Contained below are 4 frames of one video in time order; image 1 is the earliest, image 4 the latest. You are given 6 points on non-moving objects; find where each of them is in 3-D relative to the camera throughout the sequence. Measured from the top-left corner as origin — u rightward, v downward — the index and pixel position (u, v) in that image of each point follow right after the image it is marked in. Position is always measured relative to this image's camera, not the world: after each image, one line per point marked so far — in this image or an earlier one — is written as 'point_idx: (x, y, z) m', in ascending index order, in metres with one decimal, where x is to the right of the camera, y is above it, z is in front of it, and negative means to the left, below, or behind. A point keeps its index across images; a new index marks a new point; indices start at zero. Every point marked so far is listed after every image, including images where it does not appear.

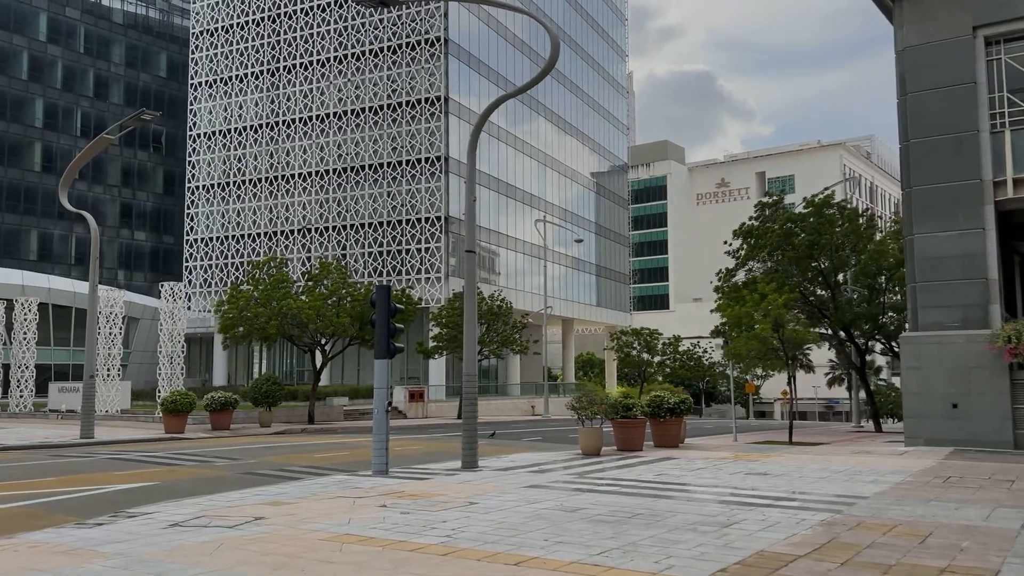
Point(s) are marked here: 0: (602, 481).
0: (+1.6, -3.4, +15.4) m
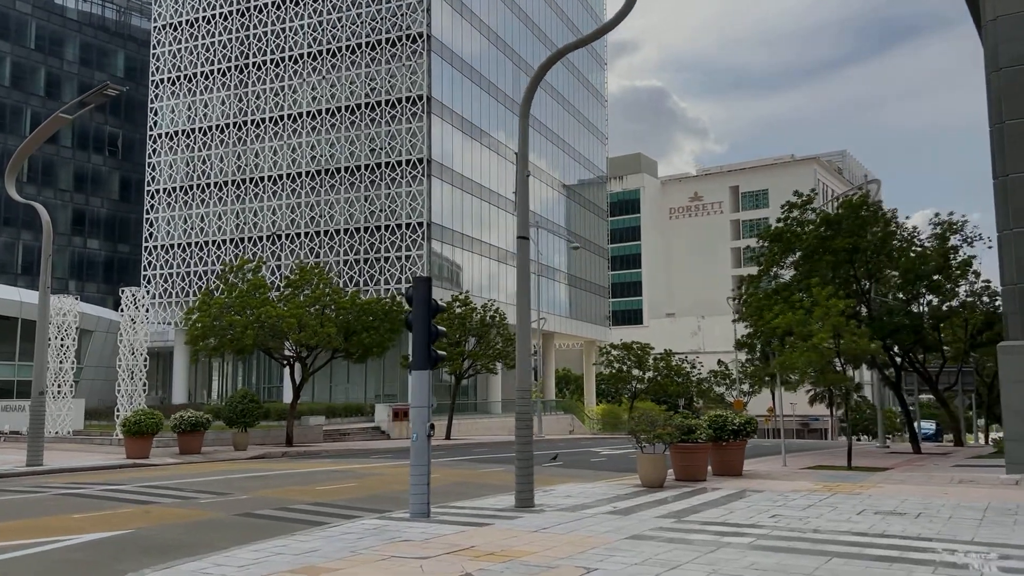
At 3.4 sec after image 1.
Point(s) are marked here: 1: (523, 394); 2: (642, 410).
0: (+2.8, -3.2, +12.0) m
1: (+0.2, -1.7, +14.6) m
2: (+2.7, -2.5, +18.1) m
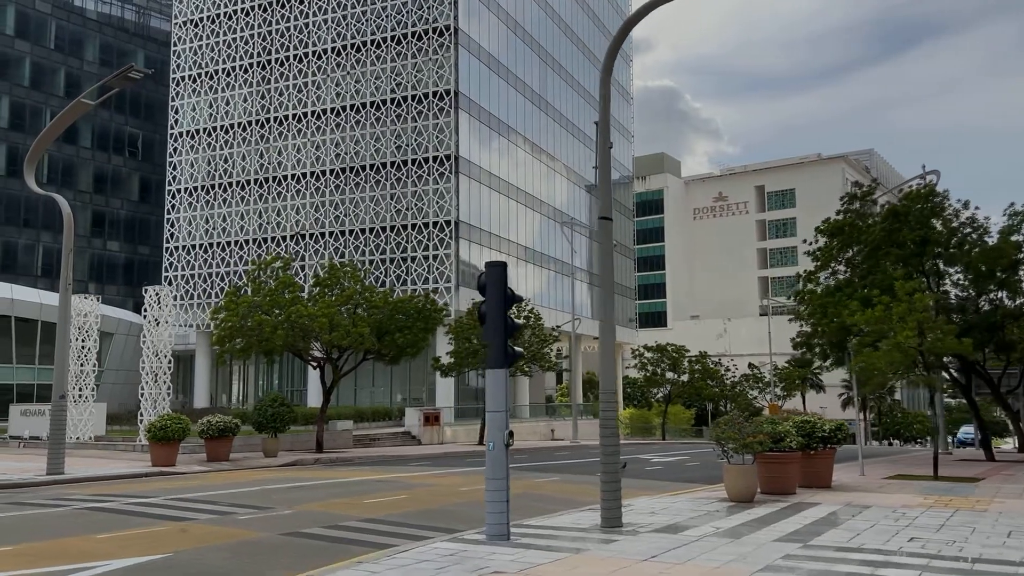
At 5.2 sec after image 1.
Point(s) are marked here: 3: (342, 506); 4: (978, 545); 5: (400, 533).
0: (+4.0, -3.1, +10.1) m
1: (+1.4, -1.6, +12.8) m
2: (+3.9, -2.4, +16.2) m
3: (-3.1, -4.0, +16.1) m
4: (+5.7, -3.1, +10.8) m
5: (-1.6, -3.5, +12.6) m
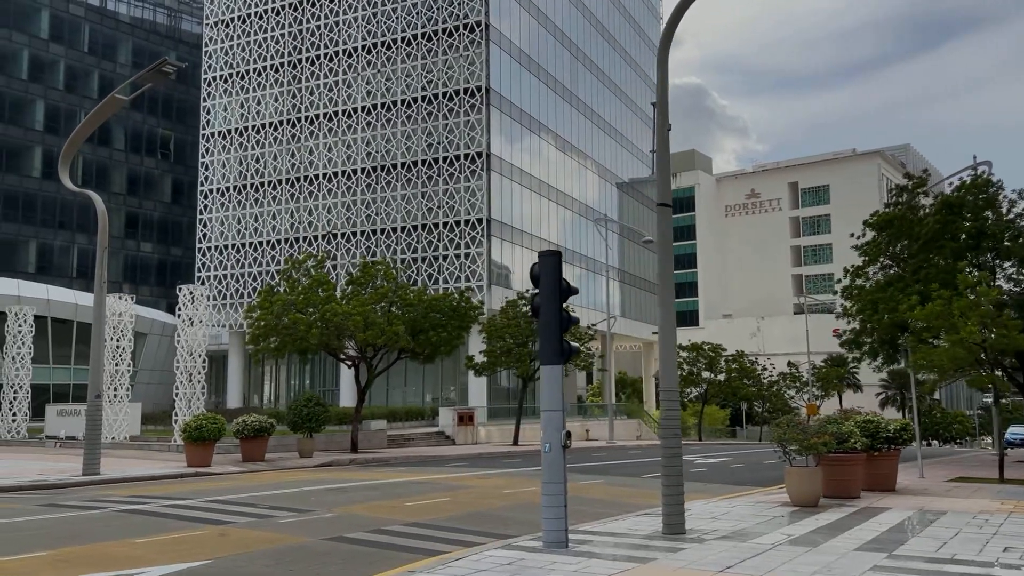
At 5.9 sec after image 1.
0: (+4.6, -2.9, +9.3) m
1: (+2.1, -1.4, +12.0) m
2: (+4.8, -2.2, +15.4) m
3: (-2.2, -3.9, +15.5) m
4: (+6.4, -3.0, +9.9) m
5: (-0.9, -3.4, +12.0) m
